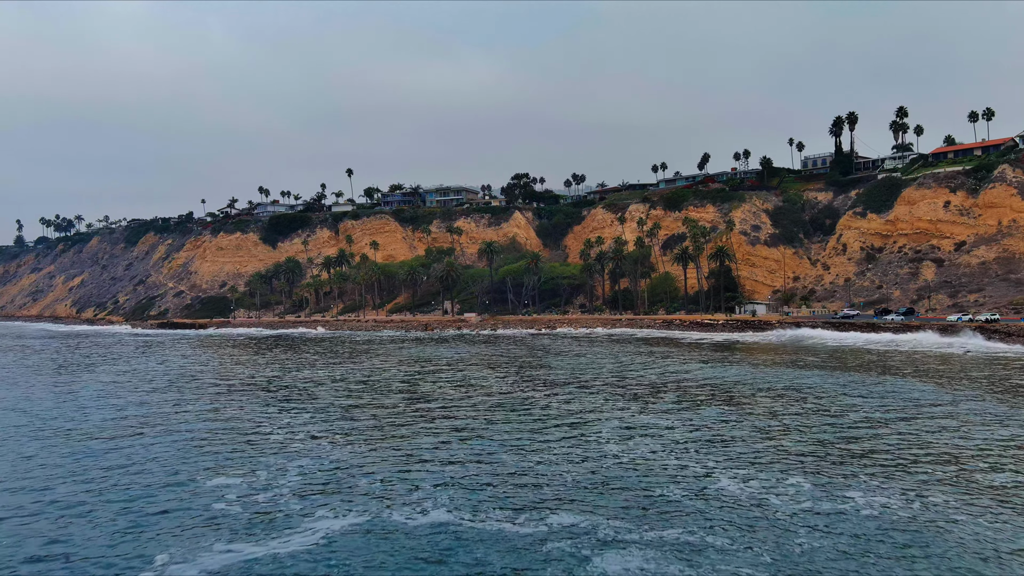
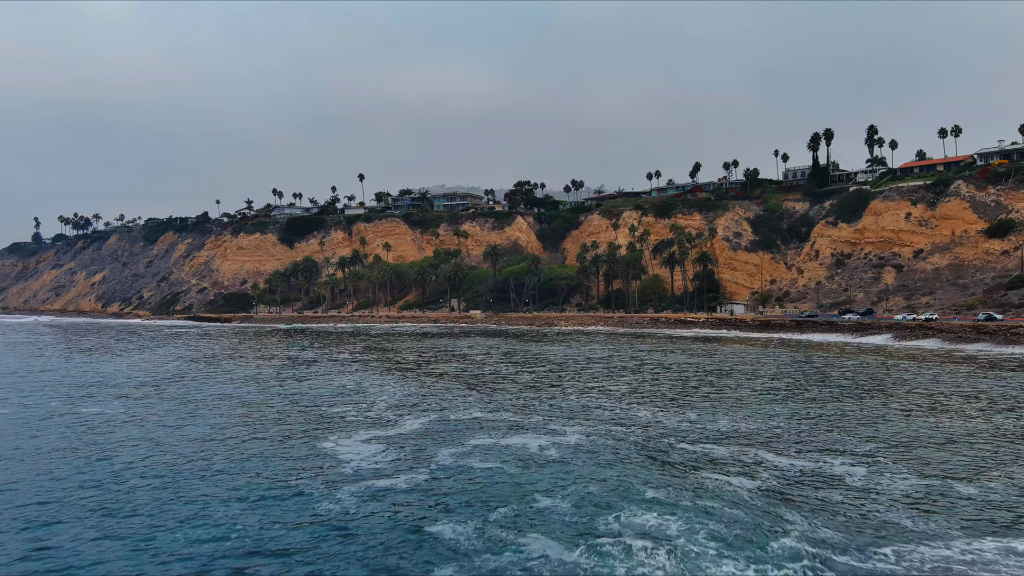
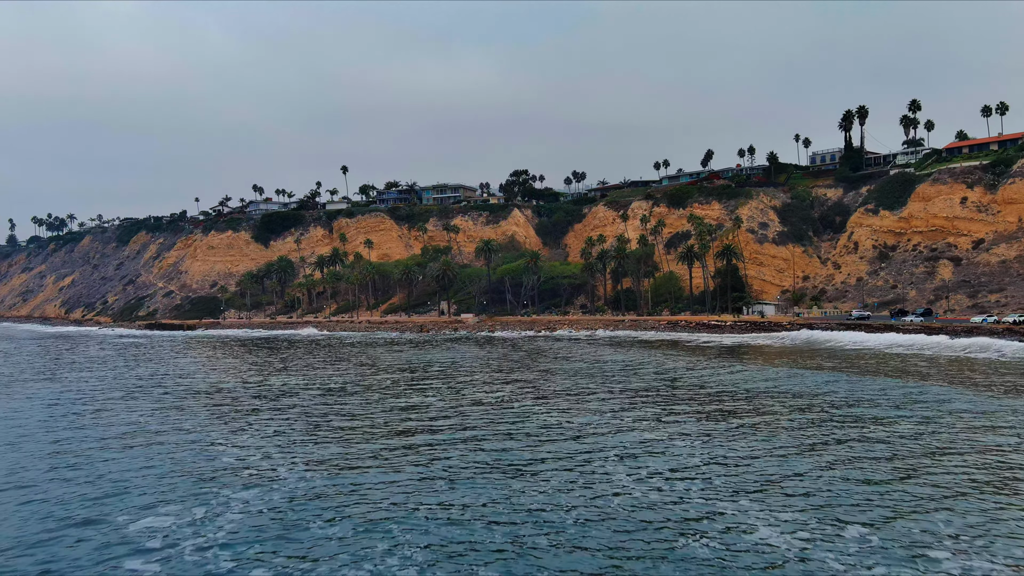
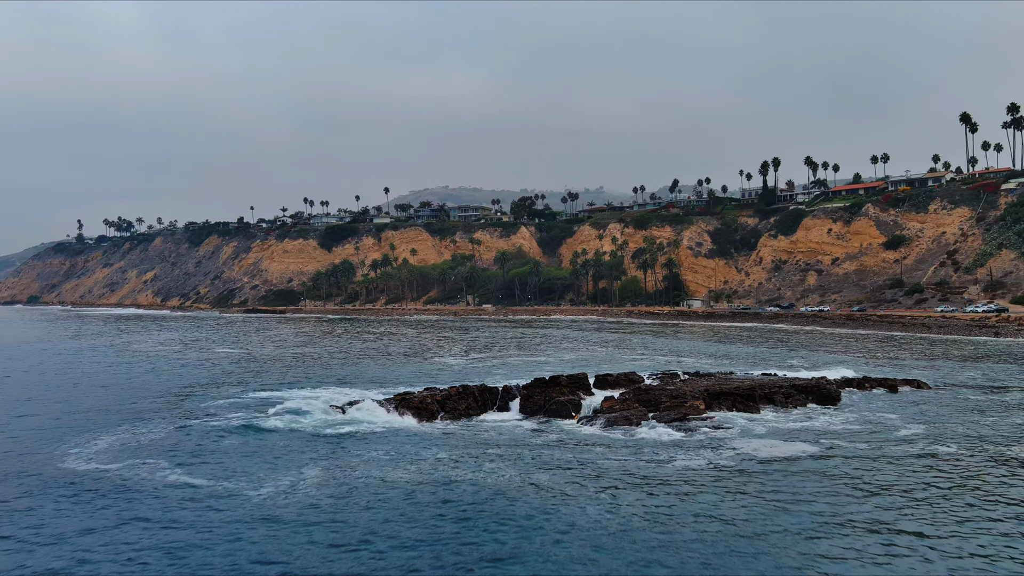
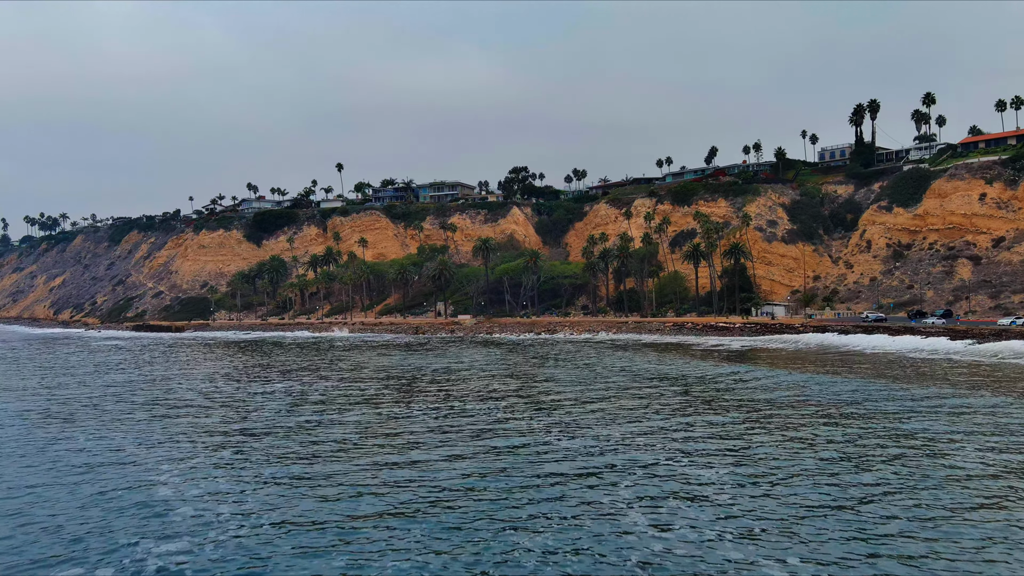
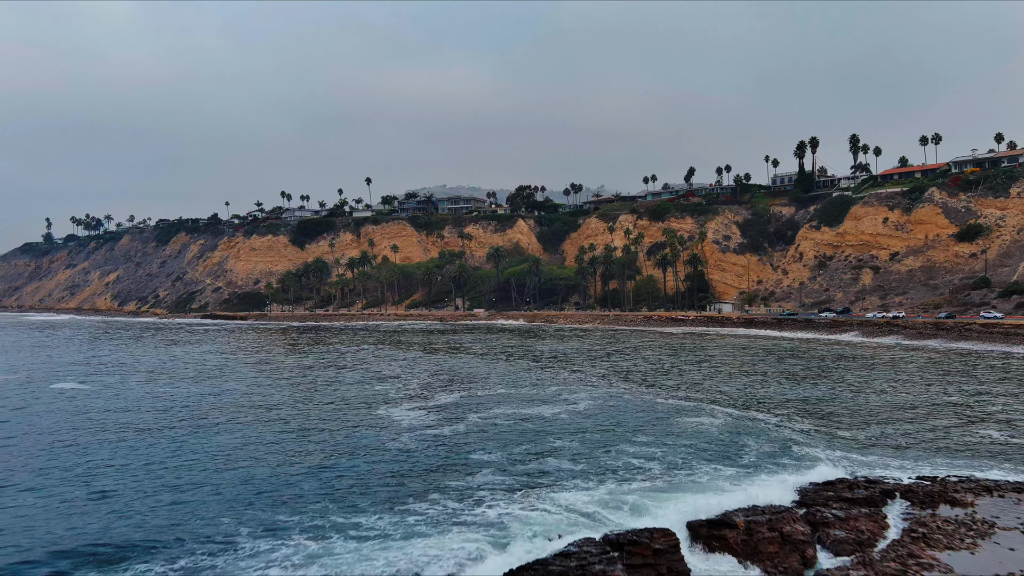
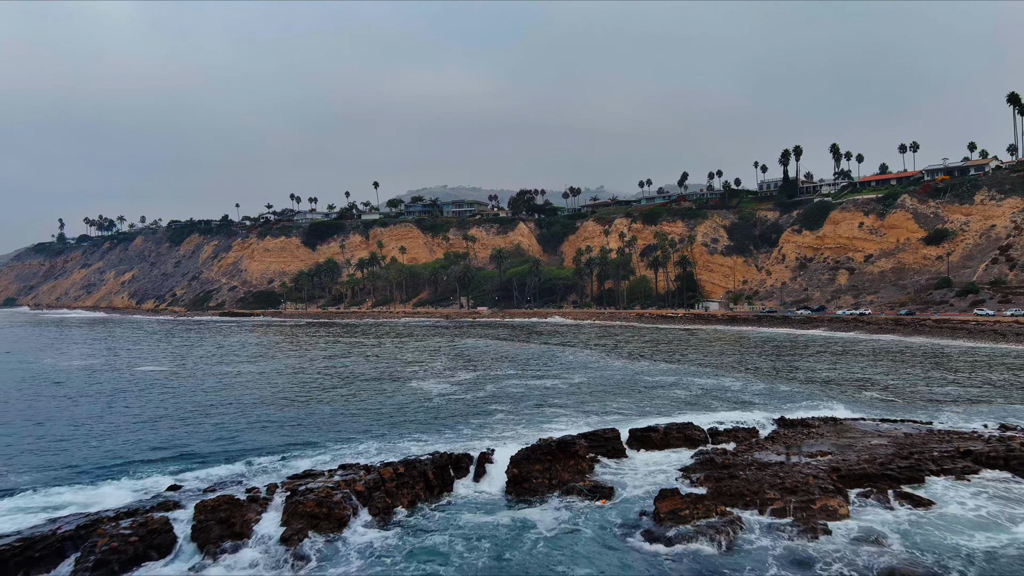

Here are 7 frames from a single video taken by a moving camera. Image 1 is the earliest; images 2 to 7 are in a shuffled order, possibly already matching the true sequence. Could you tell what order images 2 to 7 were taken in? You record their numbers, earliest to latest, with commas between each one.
3, 5, 2, 6, 7, 4
